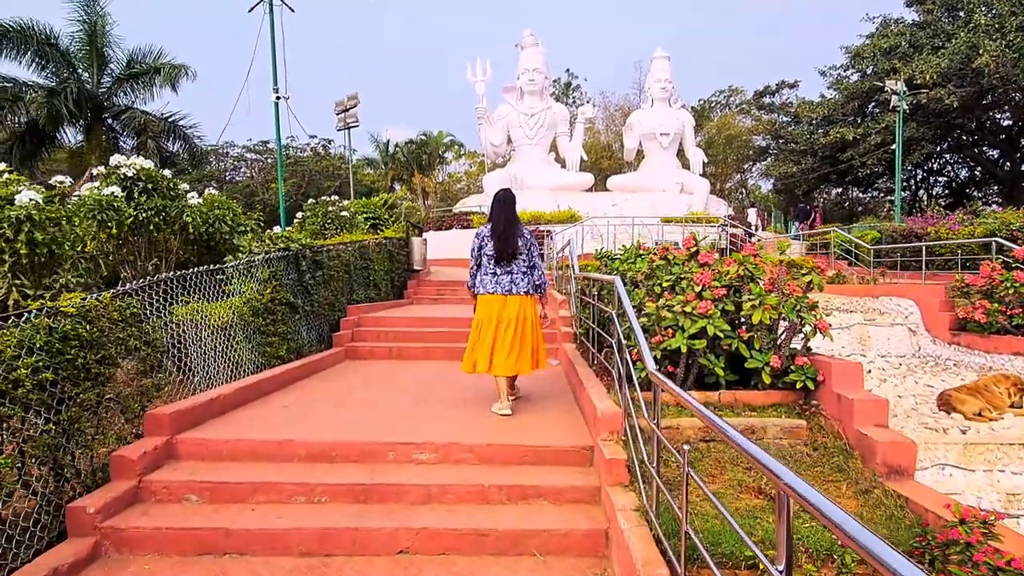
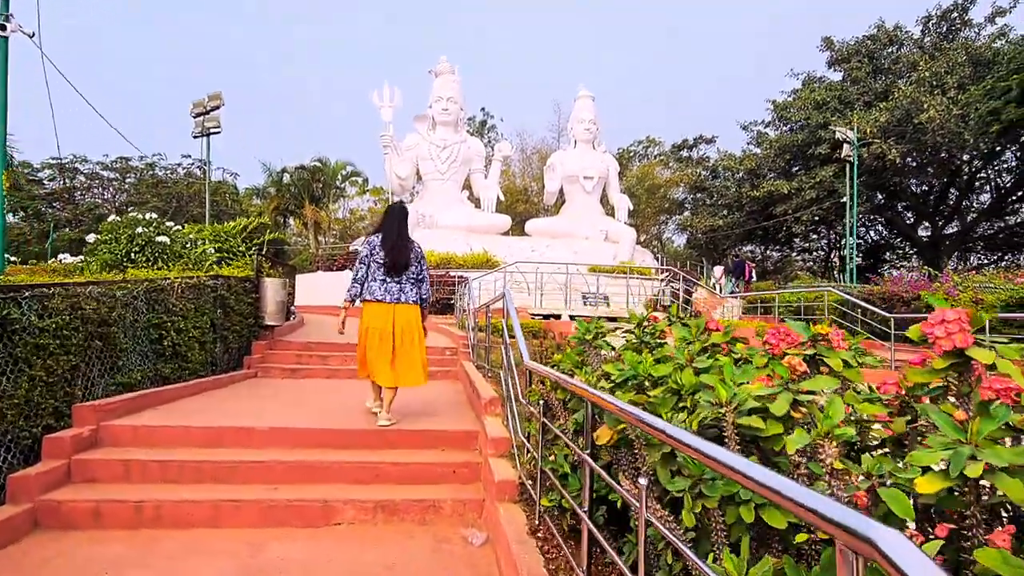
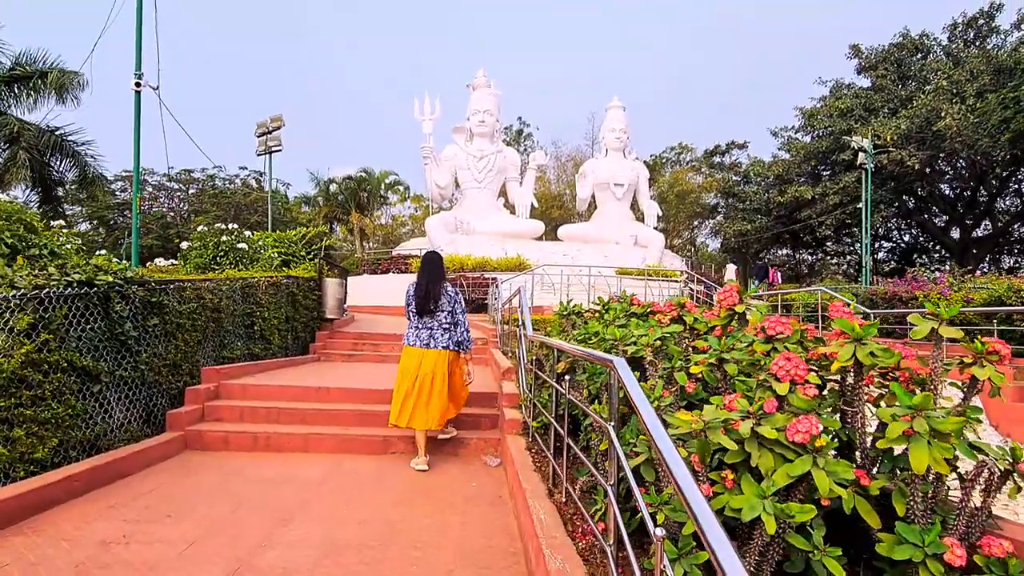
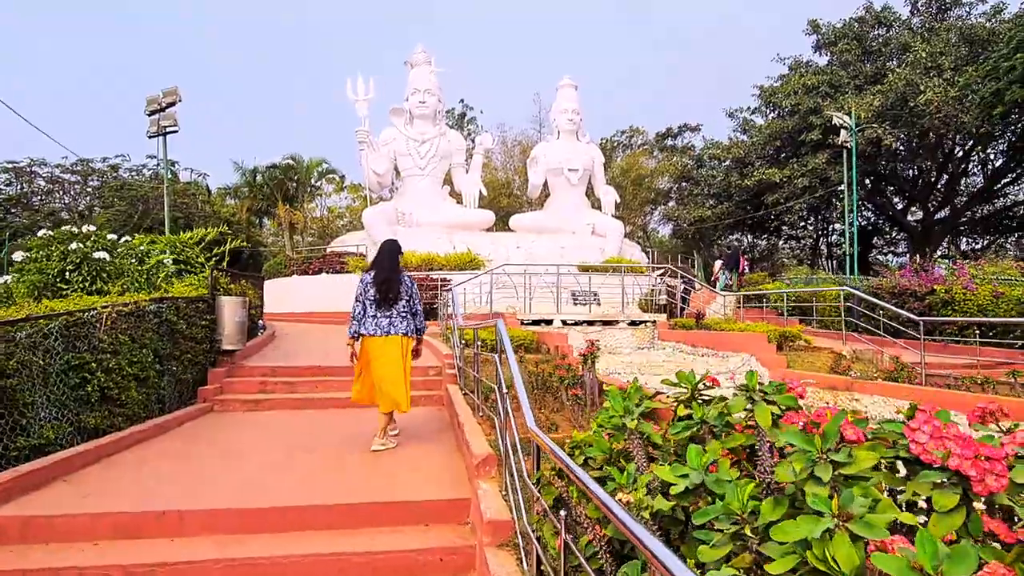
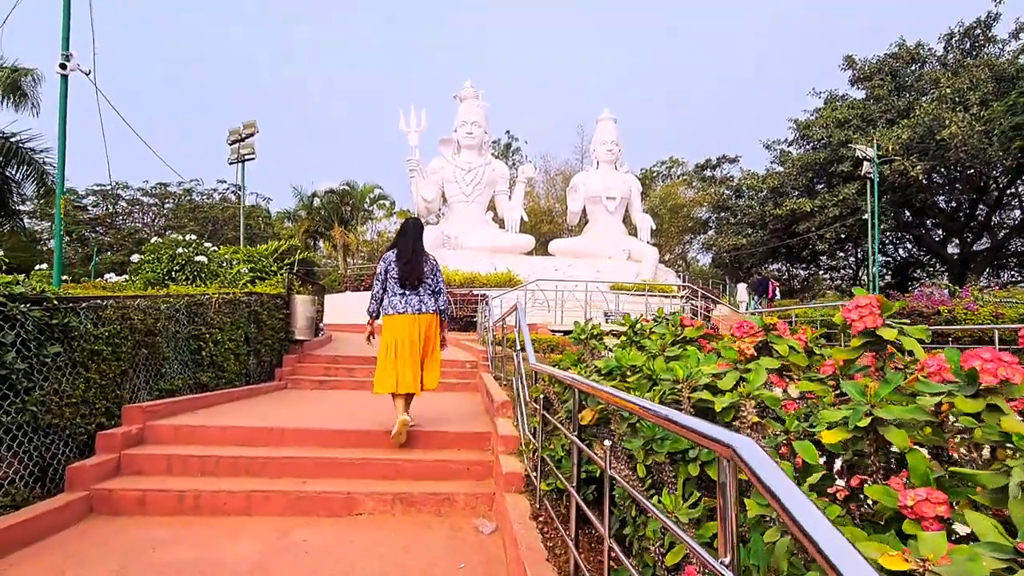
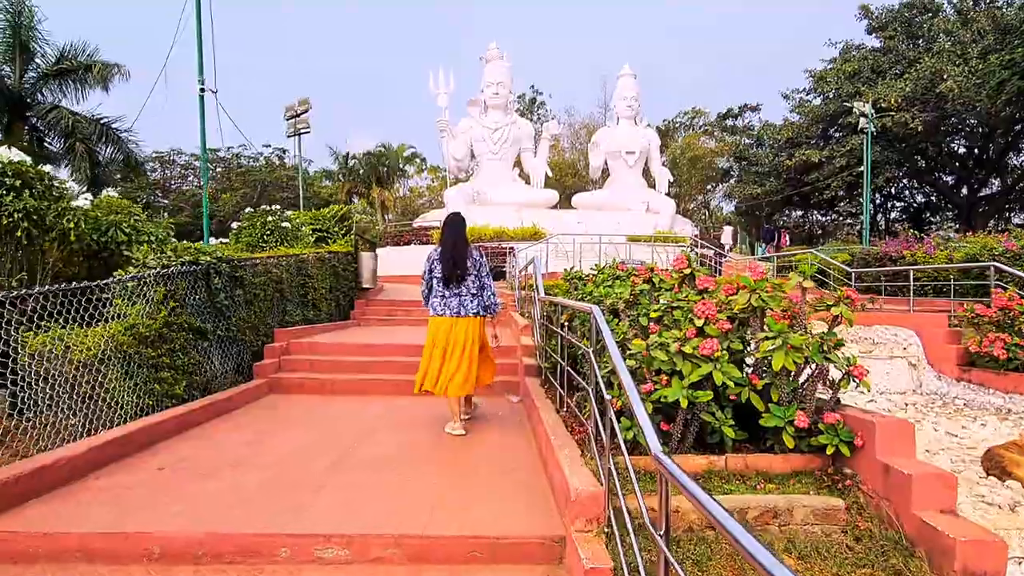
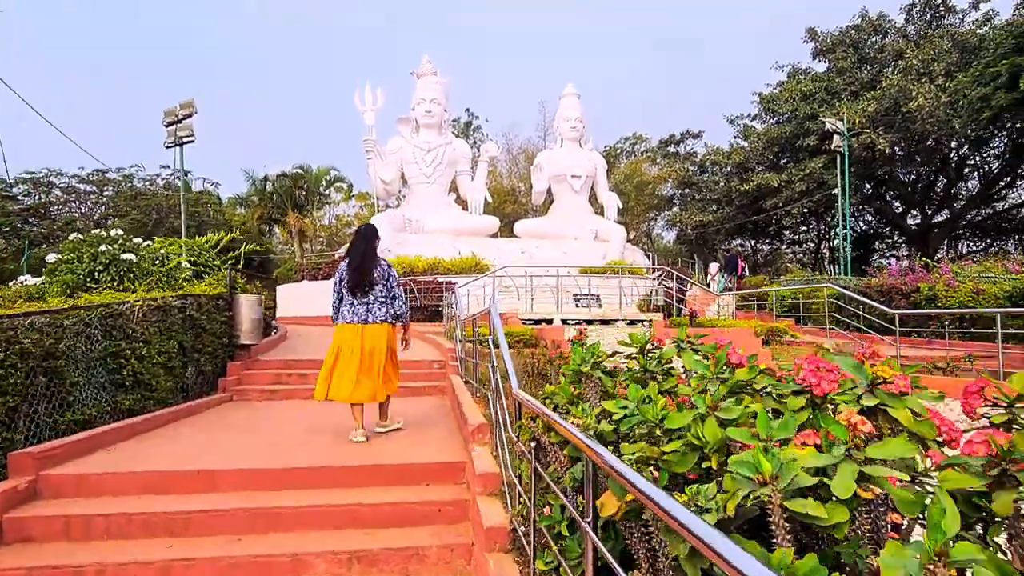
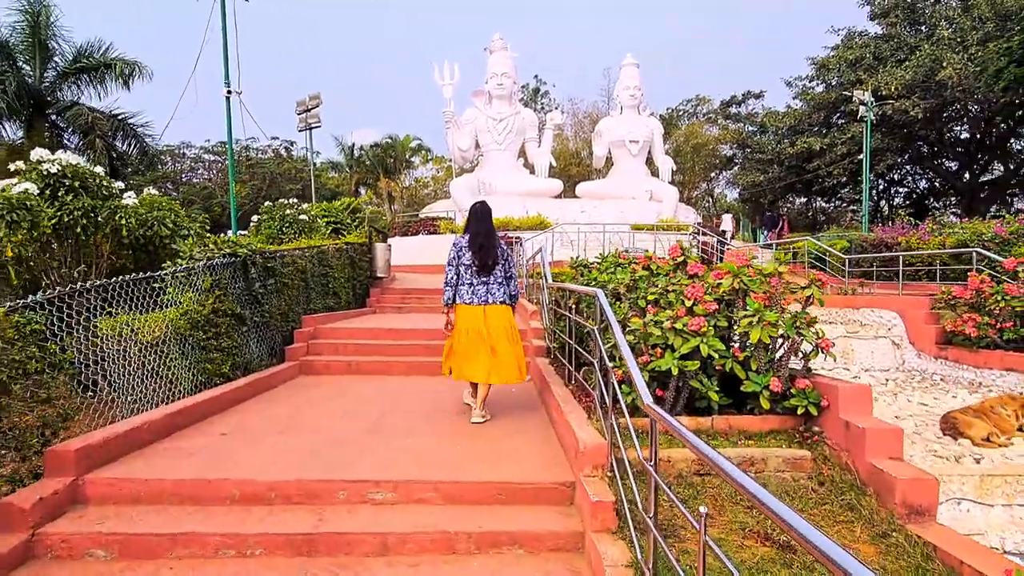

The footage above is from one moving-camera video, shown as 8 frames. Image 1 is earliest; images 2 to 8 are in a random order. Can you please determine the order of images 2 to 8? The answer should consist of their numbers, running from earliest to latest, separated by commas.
8, 6, 3, 5, 2, 7, 4
